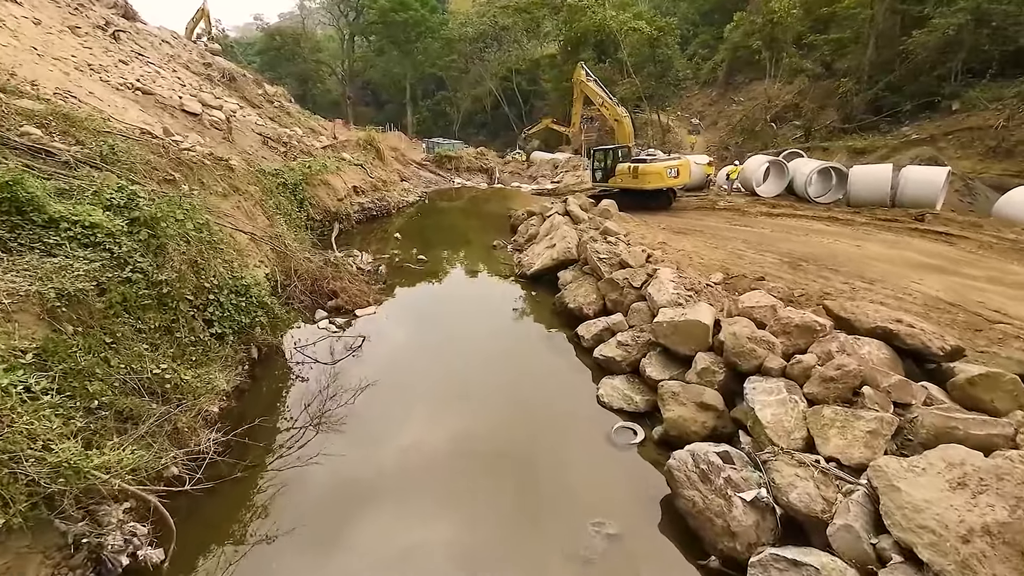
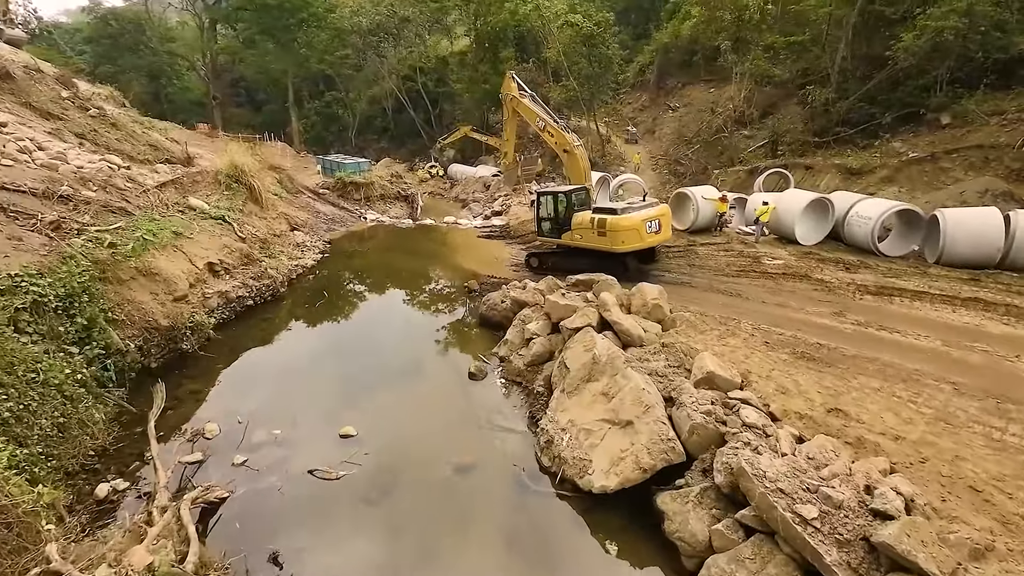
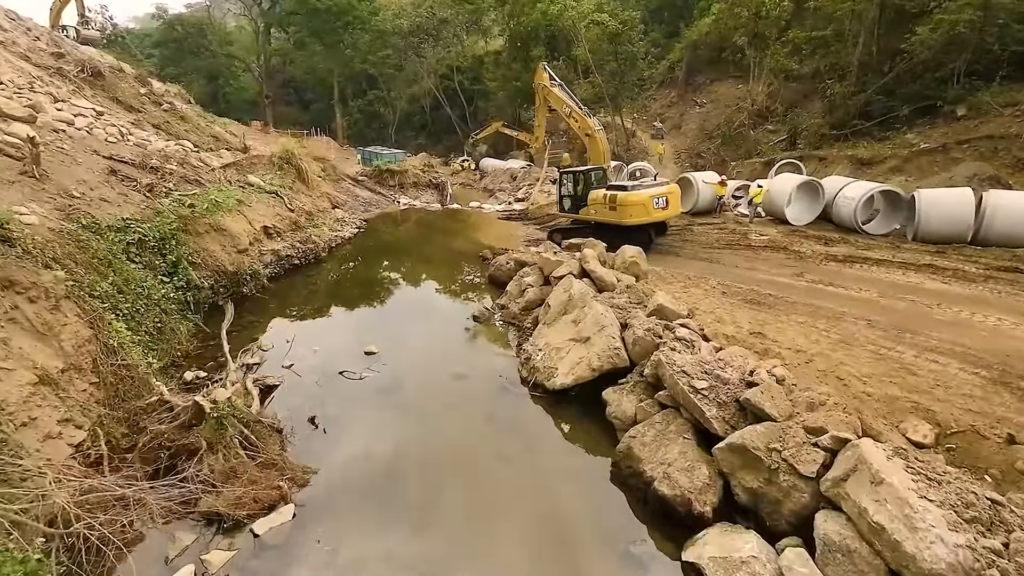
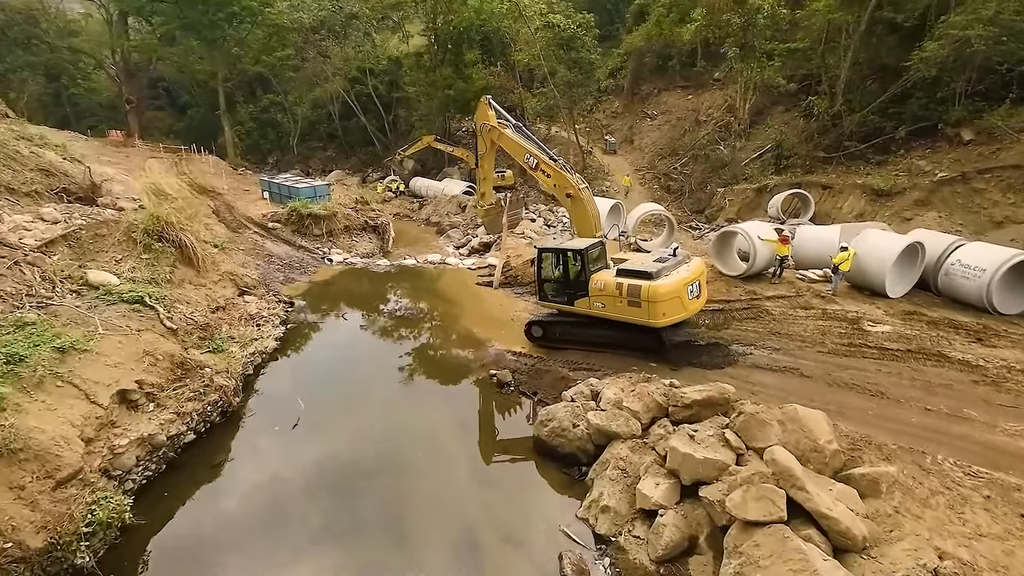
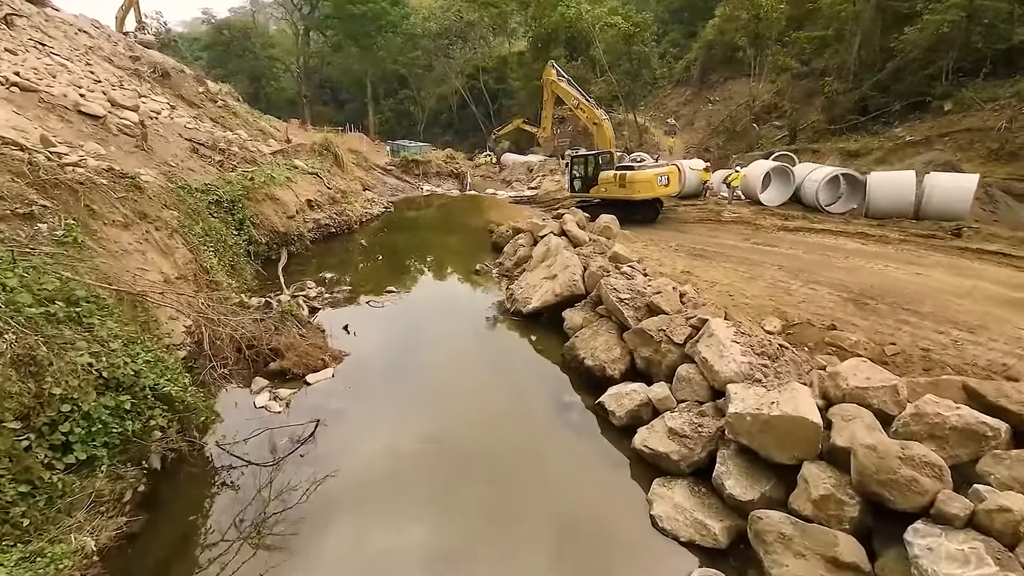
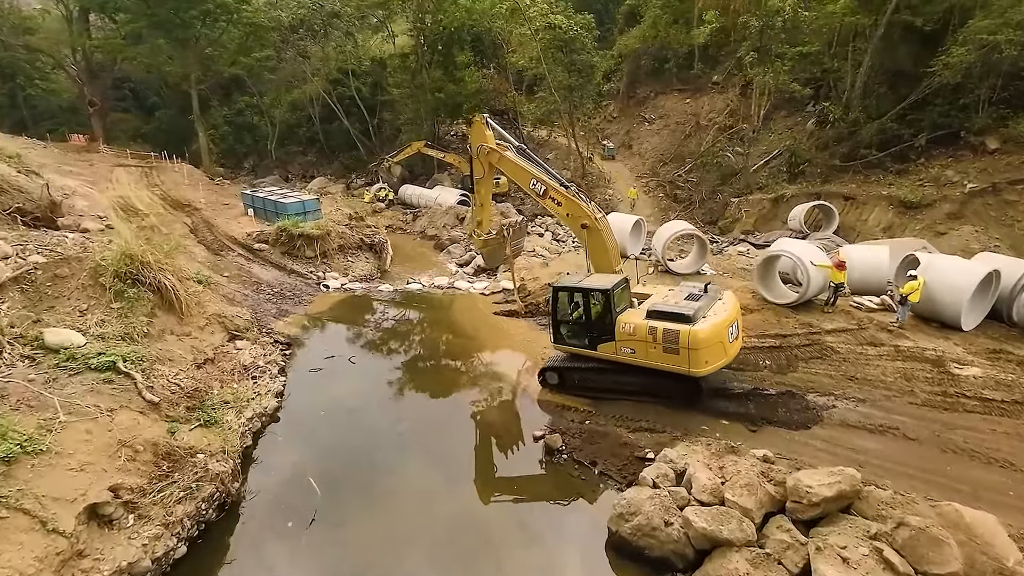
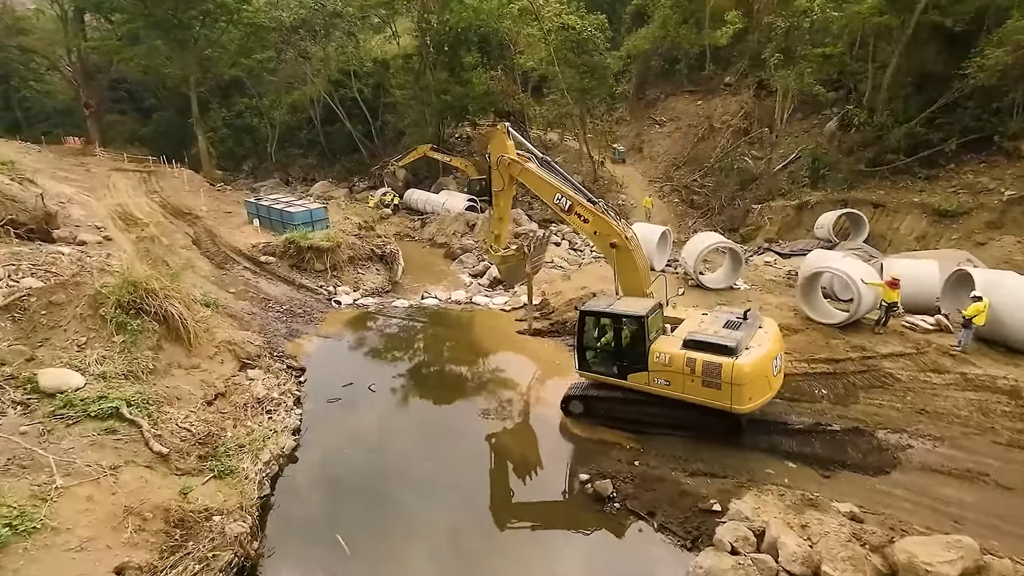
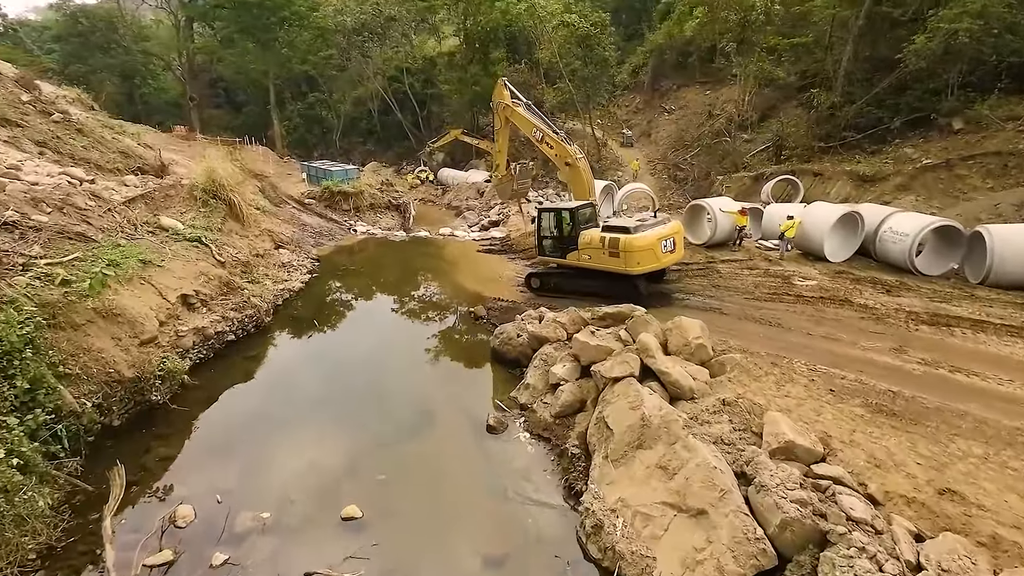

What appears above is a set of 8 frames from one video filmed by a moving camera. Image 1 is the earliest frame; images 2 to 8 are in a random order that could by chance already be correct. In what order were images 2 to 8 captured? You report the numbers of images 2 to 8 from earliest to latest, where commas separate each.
5, 3, 2, 8, 4, 6, 7
